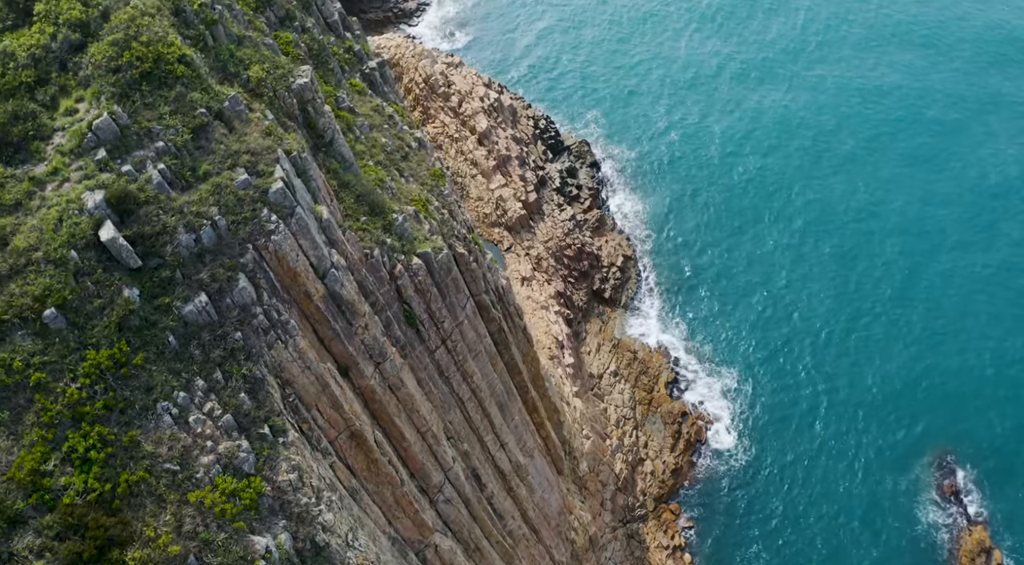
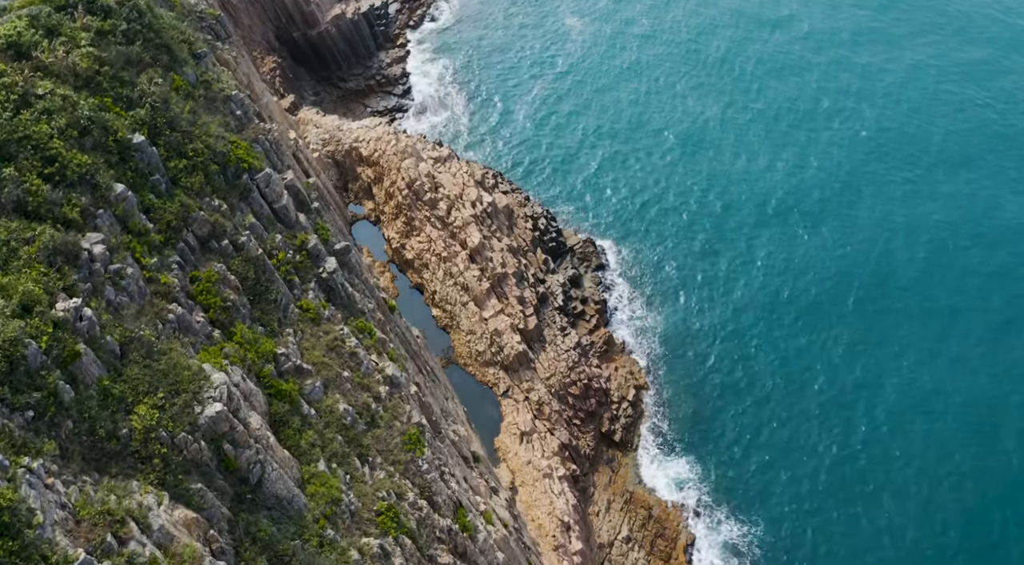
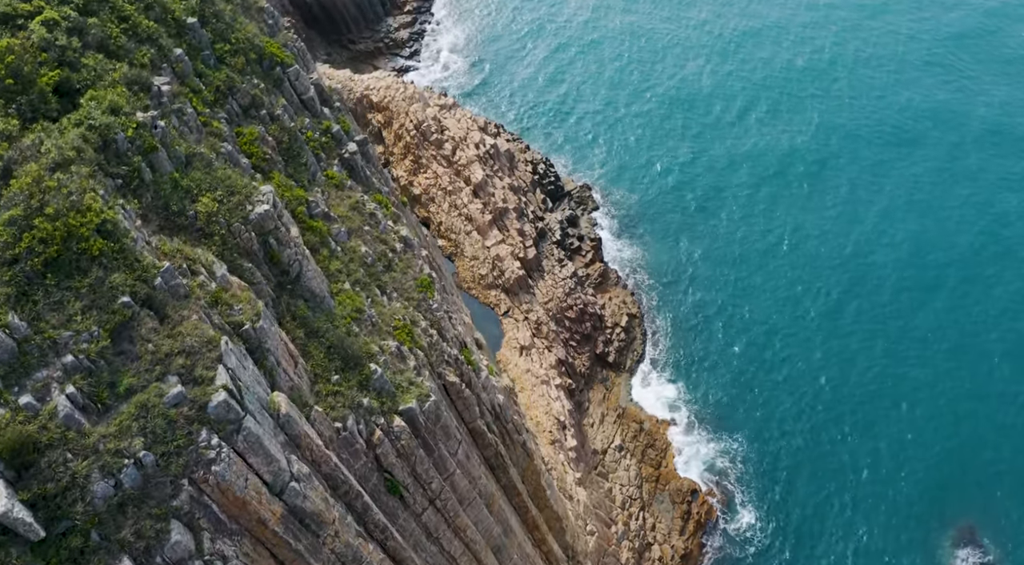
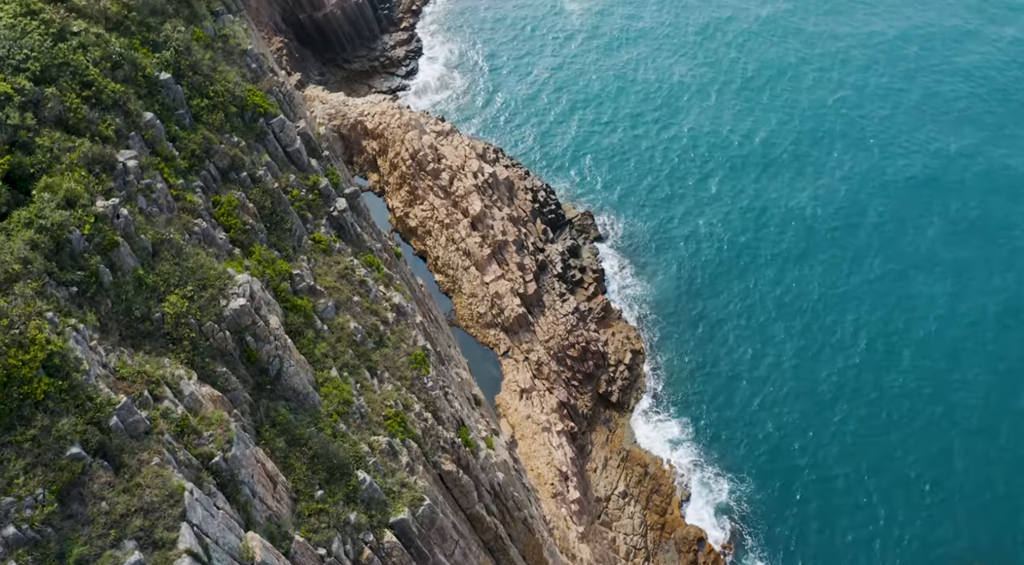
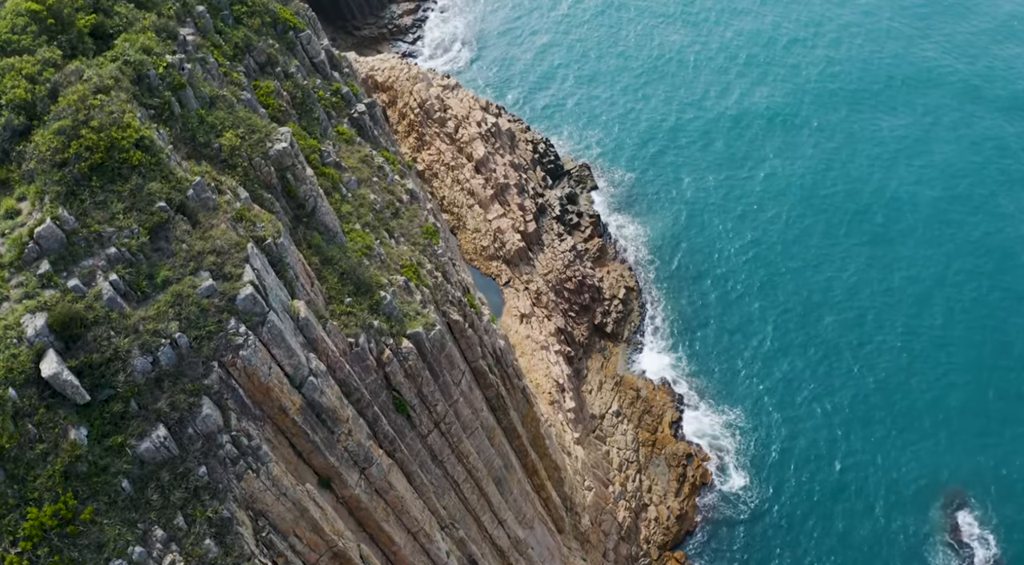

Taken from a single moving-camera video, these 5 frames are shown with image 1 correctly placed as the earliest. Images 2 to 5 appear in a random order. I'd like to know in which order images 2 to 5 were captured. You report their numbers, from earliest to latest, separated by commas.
5, 3, 4, 2
